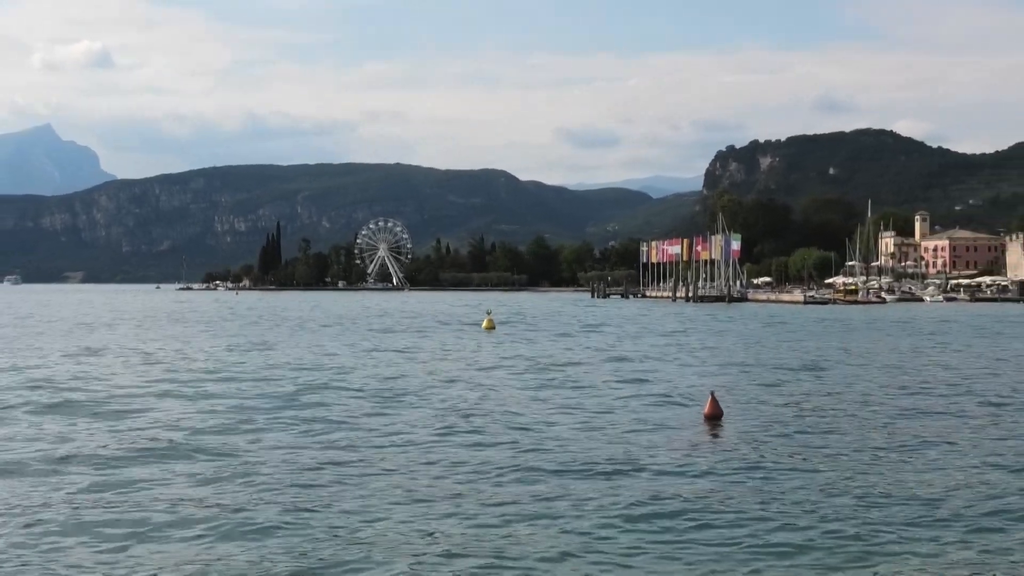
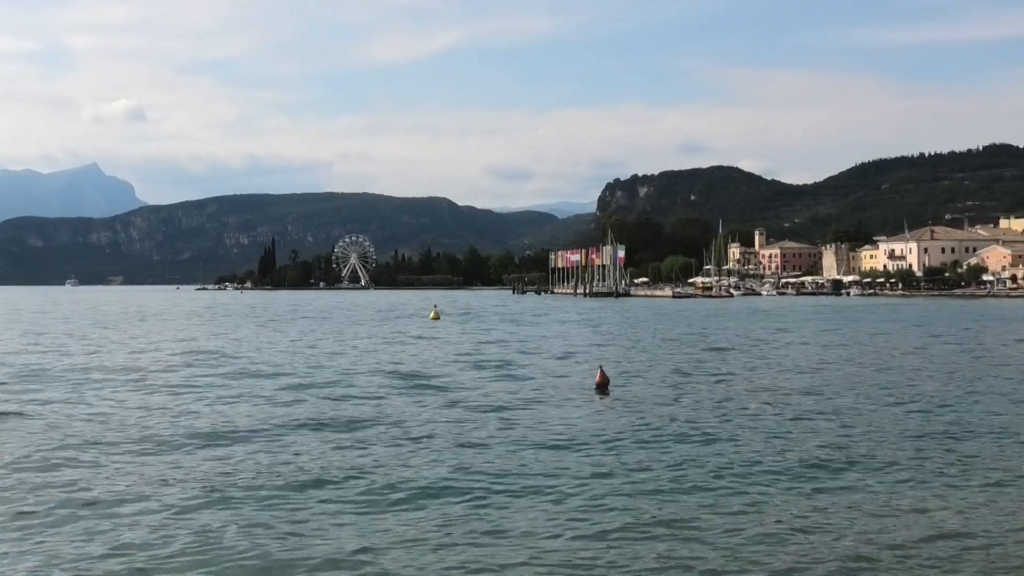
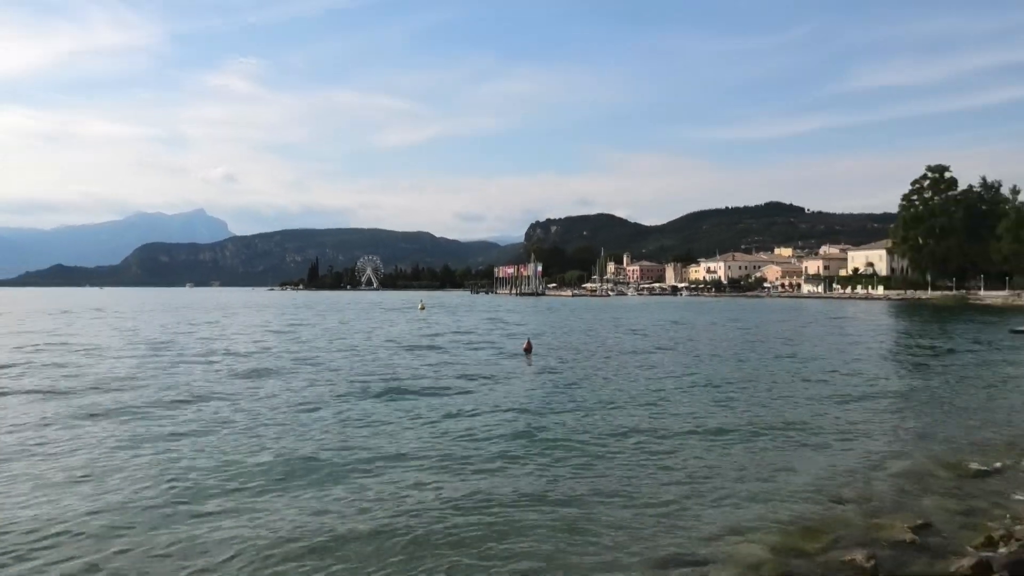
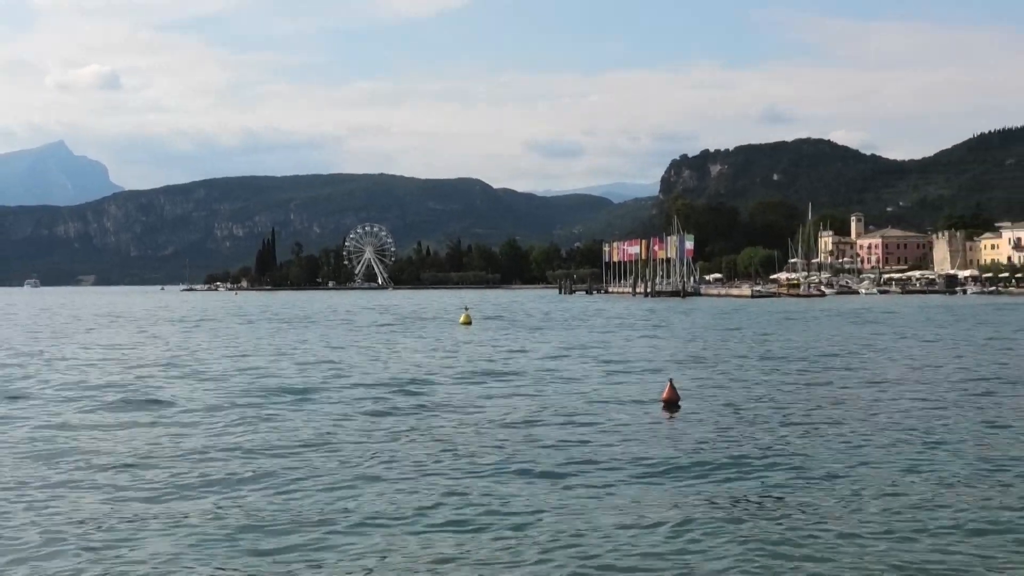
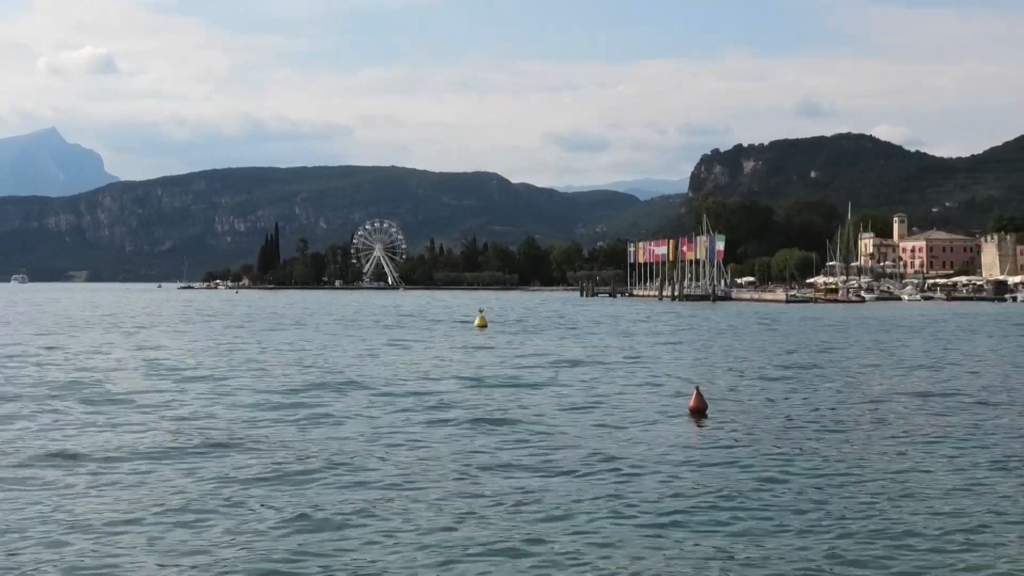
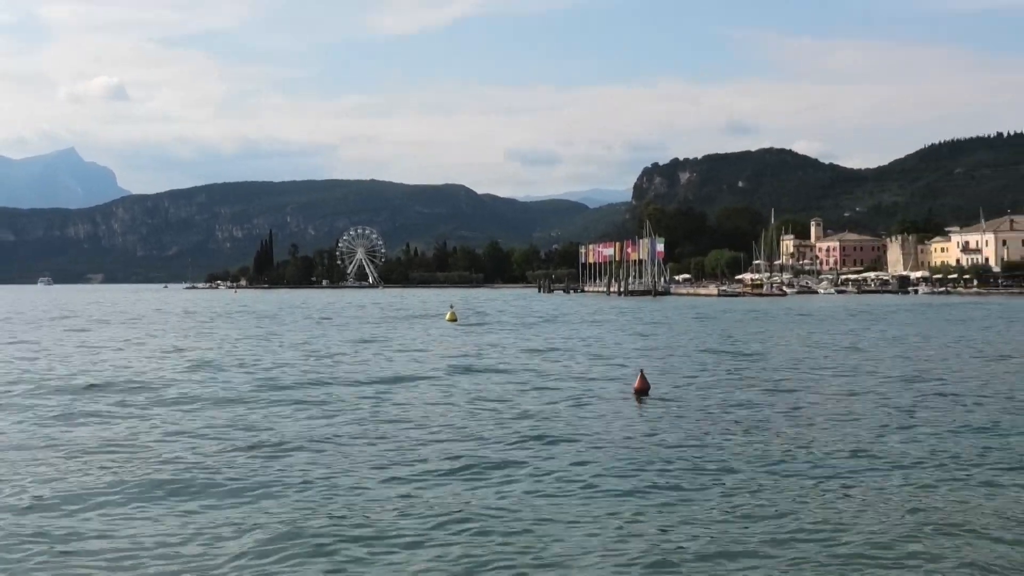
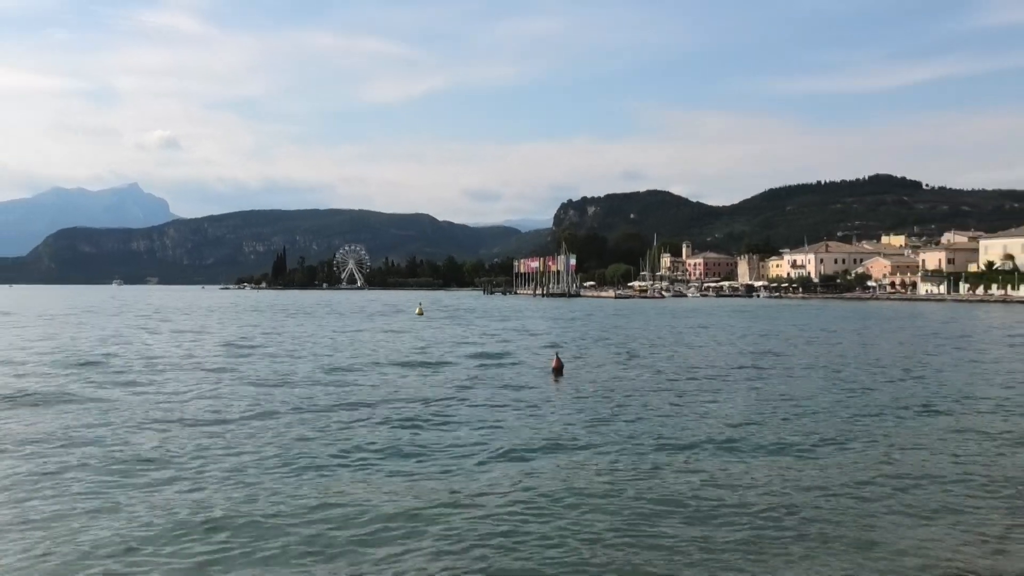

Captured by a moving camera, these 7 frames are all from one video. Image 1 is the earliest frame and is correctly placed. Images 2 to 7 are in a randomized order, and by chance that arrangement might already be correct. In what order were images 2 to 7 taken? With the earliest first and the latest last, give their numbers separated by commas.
5, 4, 6, 2, 7, 3
